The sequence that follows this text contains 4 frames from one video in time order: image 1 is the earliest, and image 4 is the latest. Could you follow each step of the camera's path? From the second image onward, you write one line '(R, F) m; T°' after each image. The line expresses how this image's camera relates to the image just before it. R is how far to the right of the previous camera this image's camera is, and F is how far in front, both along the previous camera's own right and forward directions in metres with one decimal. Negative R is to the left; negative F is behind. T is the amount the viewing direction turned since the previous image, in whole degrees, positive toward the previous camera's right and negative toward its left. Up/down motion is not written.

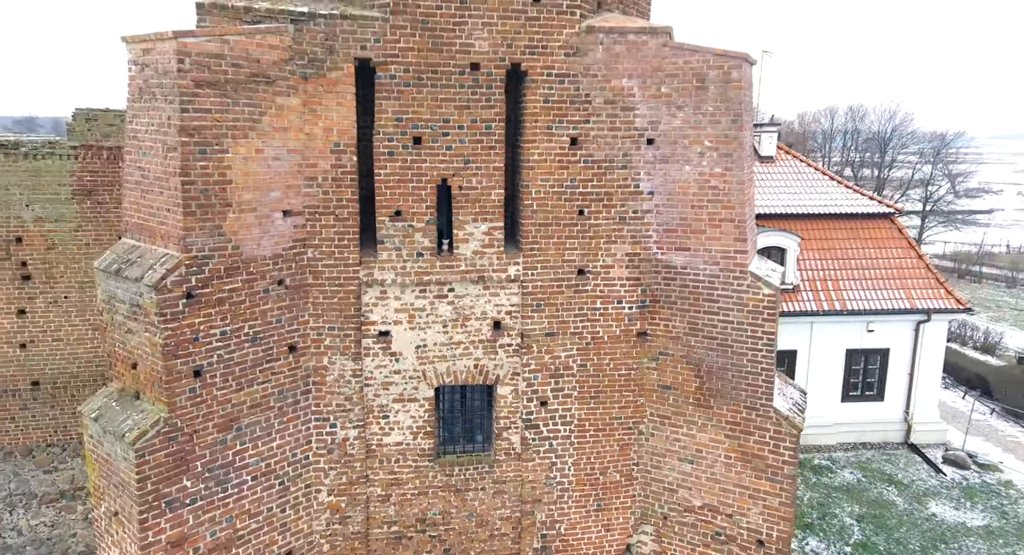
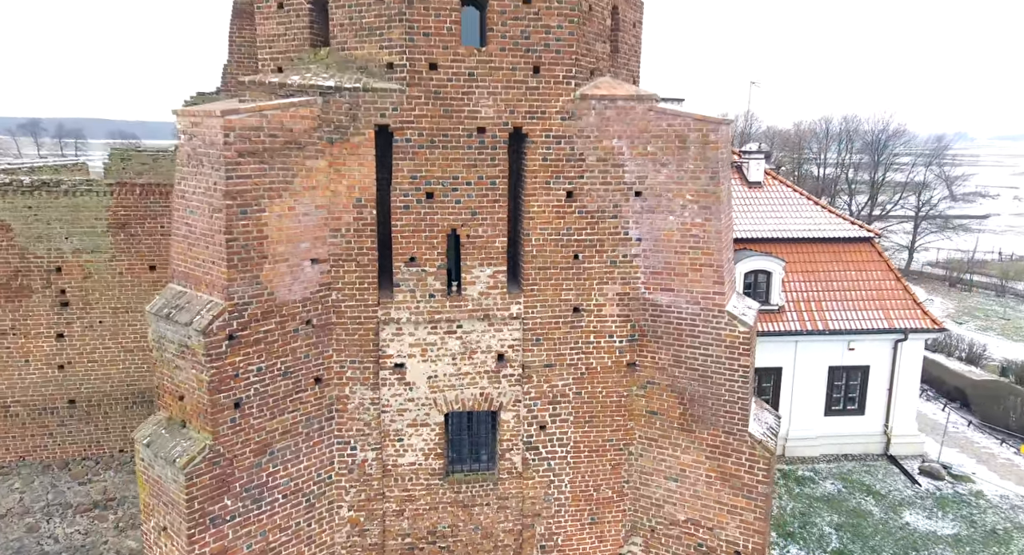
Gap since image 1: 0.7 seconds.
(0.0, -0.7) m; 0°
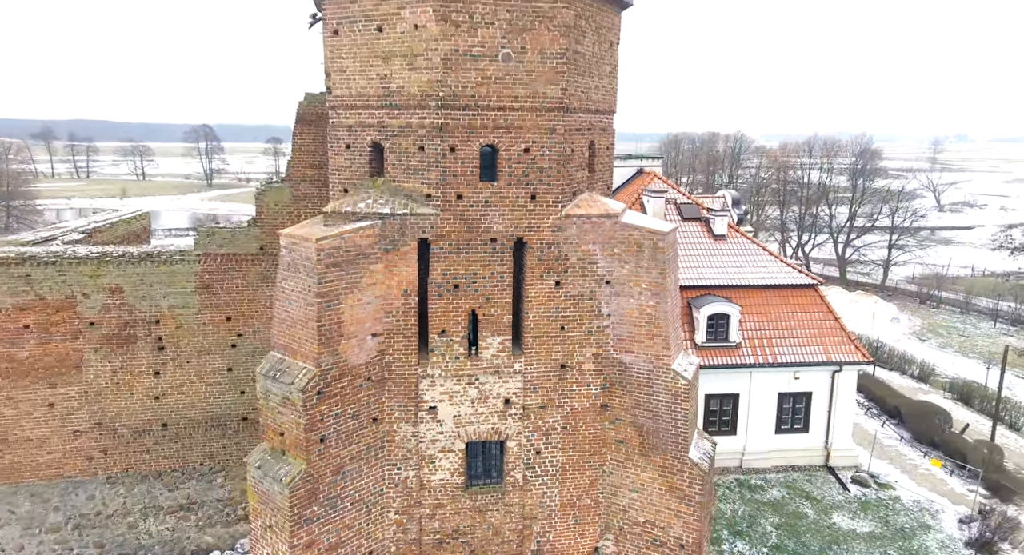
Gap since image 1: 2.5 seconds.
(0.0, -2.3) m; 0°
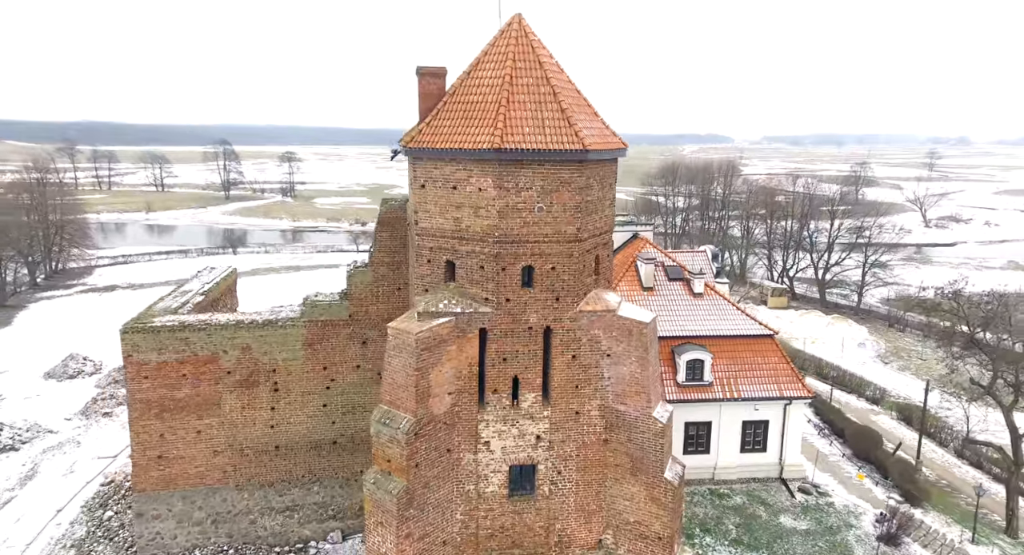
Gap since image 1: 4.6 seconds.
(-0.5, -3.8) m; 0°
